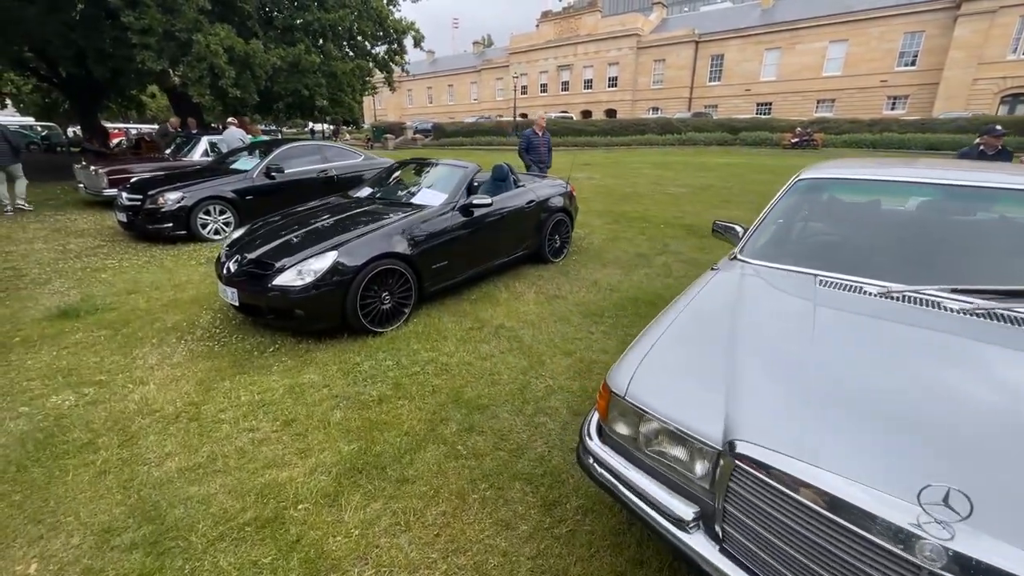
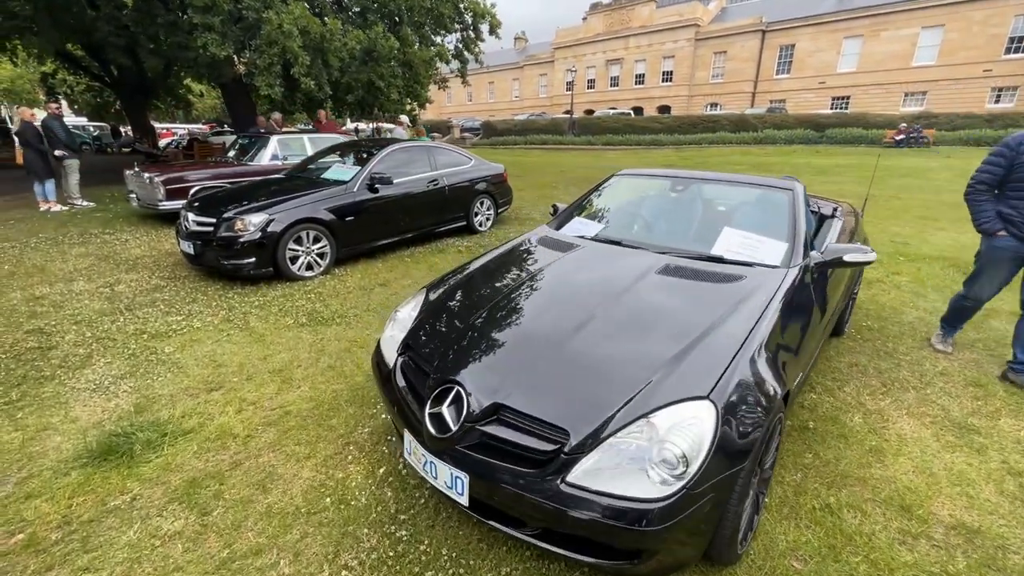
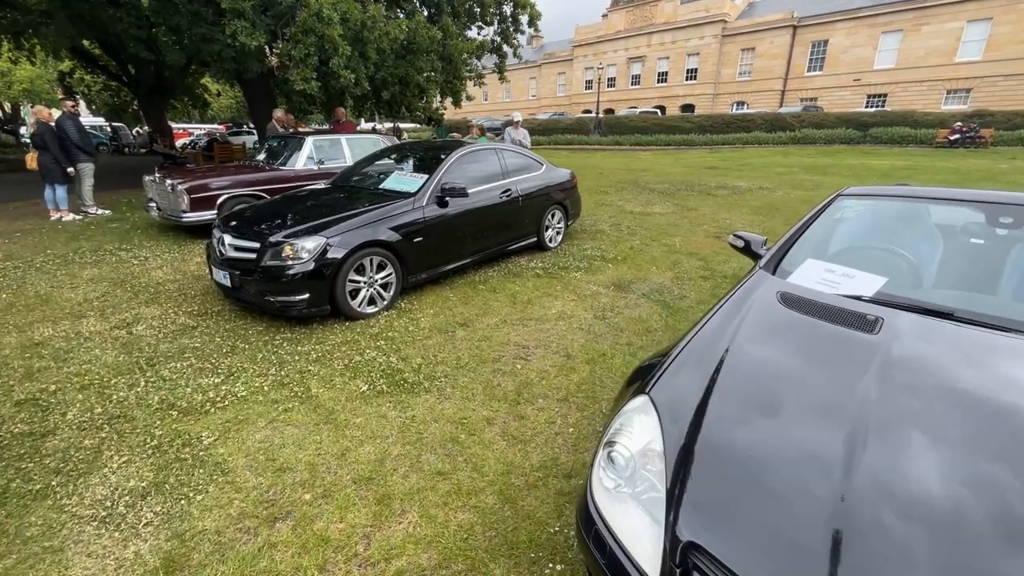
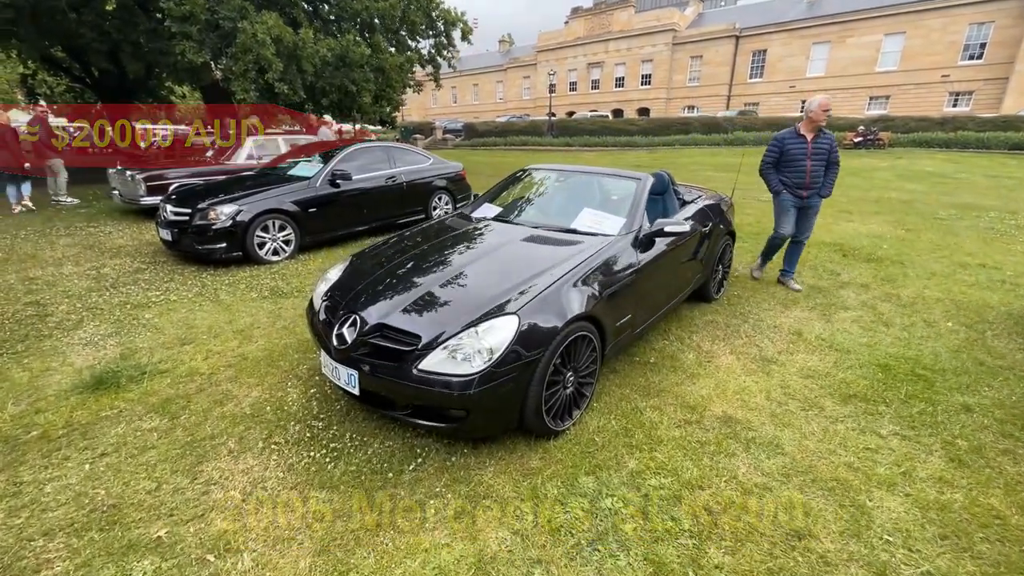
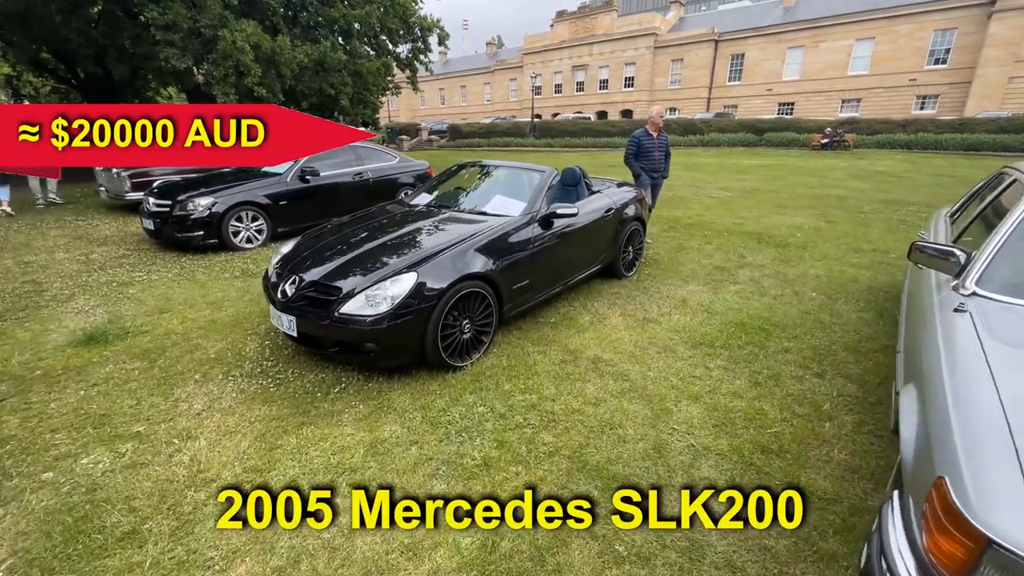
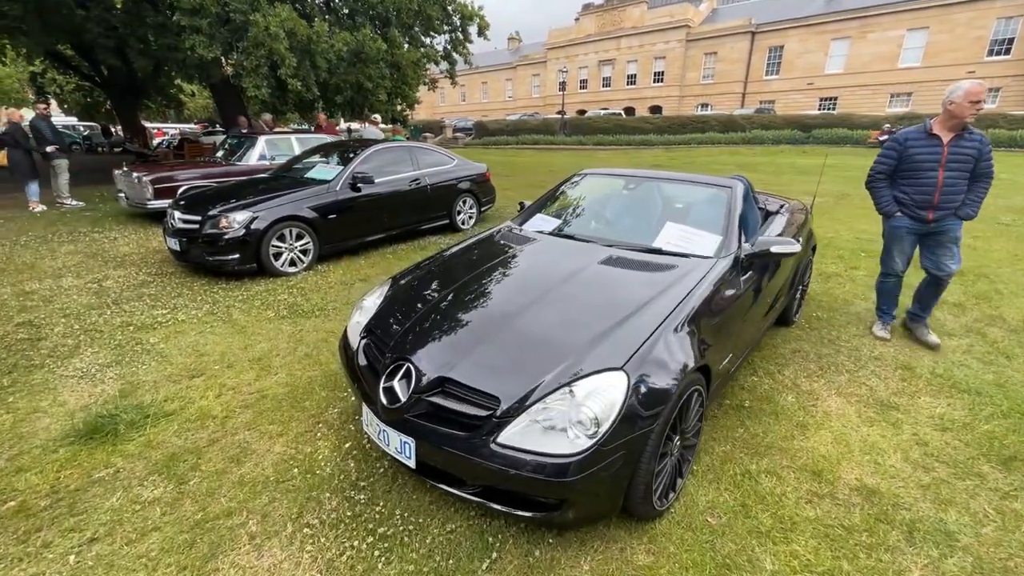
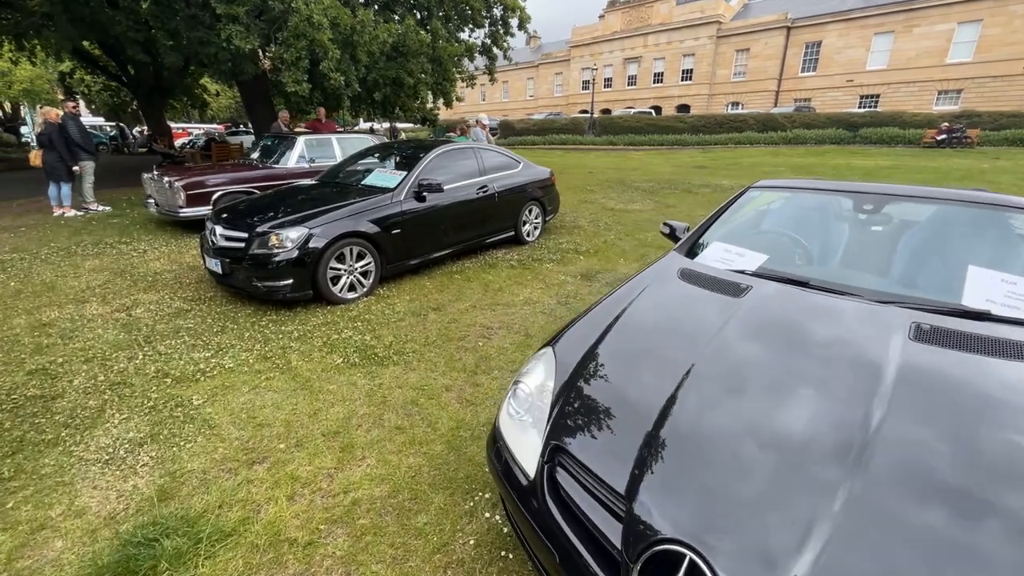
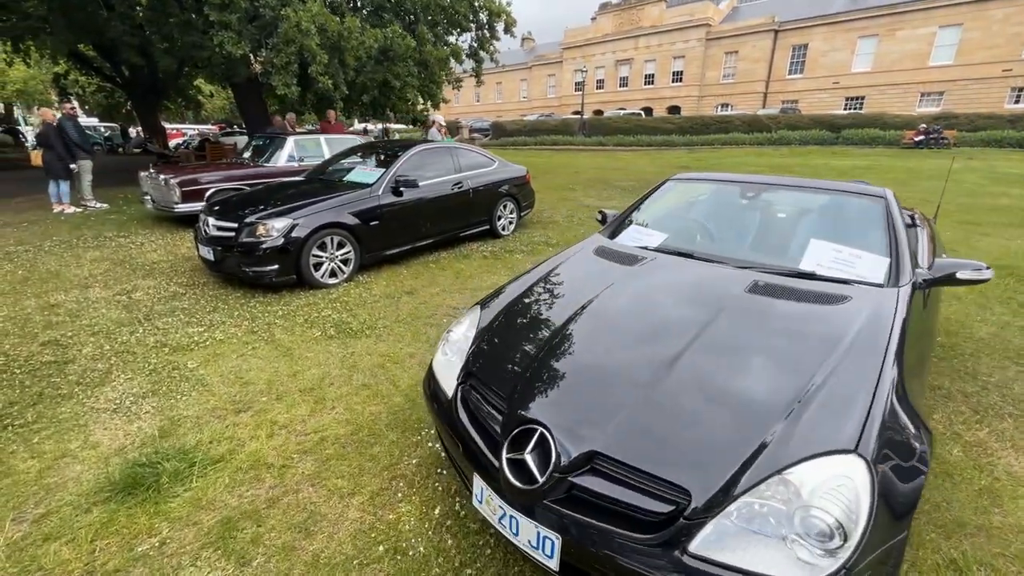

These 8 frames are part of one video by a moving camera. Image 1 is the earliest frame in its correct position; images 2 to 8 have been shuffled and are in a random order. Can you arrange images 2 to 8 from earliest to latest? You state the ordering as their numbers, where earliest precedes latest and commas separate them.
5, 4, 6, 2, 8, 7, 3
